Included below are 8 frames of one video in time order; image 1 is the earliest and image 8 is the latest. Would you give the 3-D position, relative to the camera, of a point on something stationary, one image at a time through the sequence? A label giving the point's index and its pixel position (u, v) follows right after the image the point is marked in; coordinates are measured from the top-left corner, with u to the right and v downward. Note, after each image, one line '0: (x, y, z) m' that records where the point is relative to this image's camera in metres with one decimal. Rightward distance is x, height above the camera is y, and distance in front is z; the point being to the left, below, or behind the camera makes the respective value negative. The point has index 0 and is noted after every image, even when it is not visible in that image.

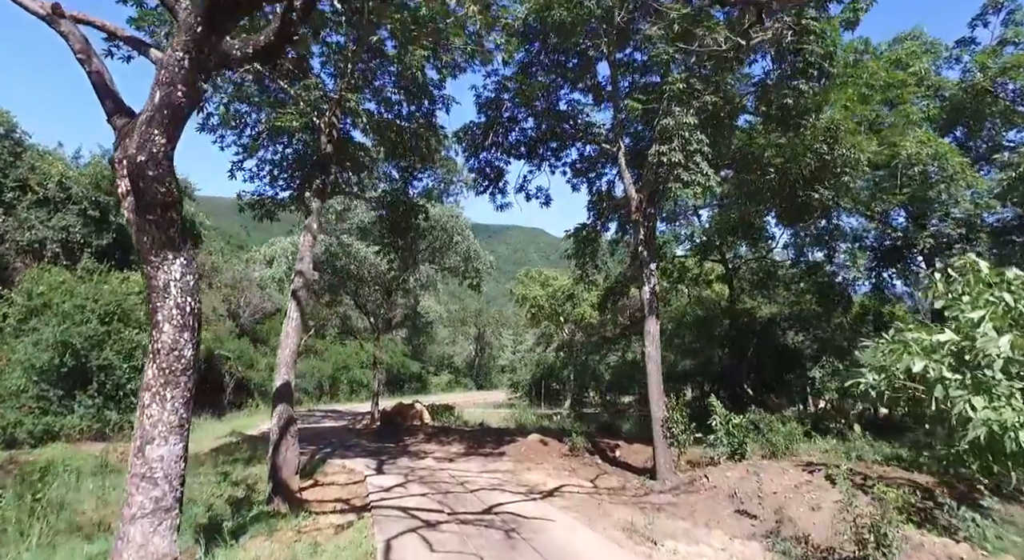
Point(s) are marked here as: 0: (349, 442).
0: (-3.4, -3.5, +12.5) m
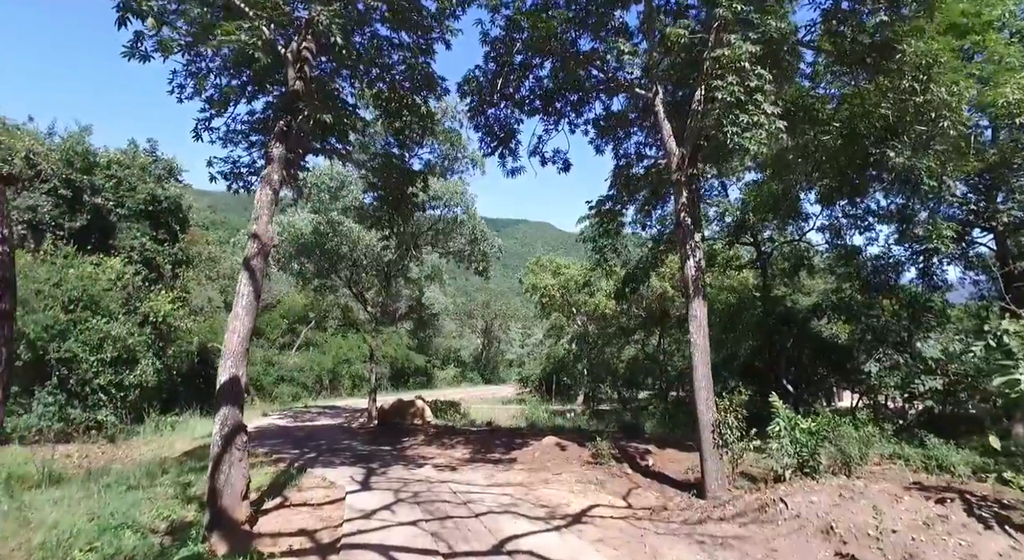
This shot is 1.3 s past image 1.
0: (-3.2, -3.2, +11.1) m
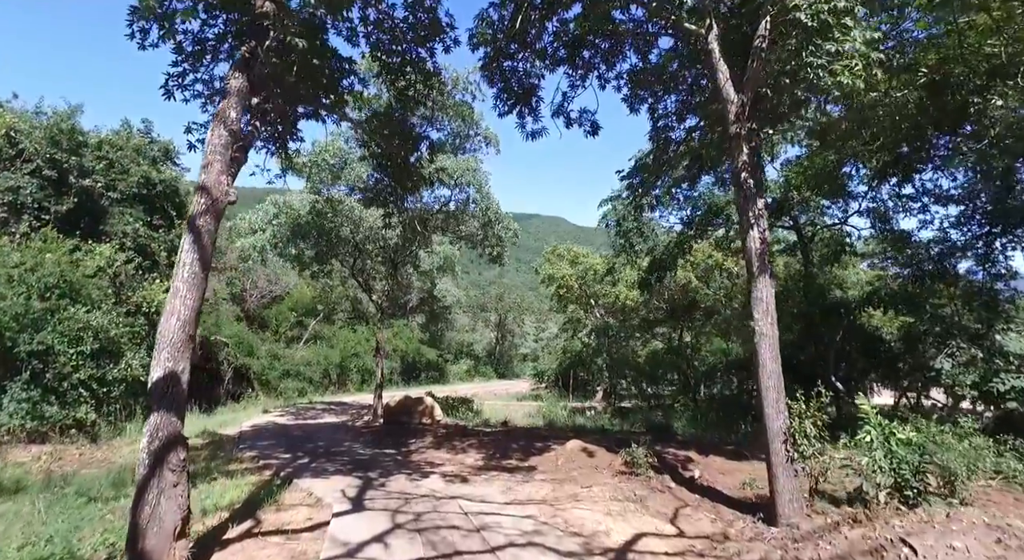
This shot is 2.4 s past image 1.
0: (-2.9, -2.9, +10.0) m
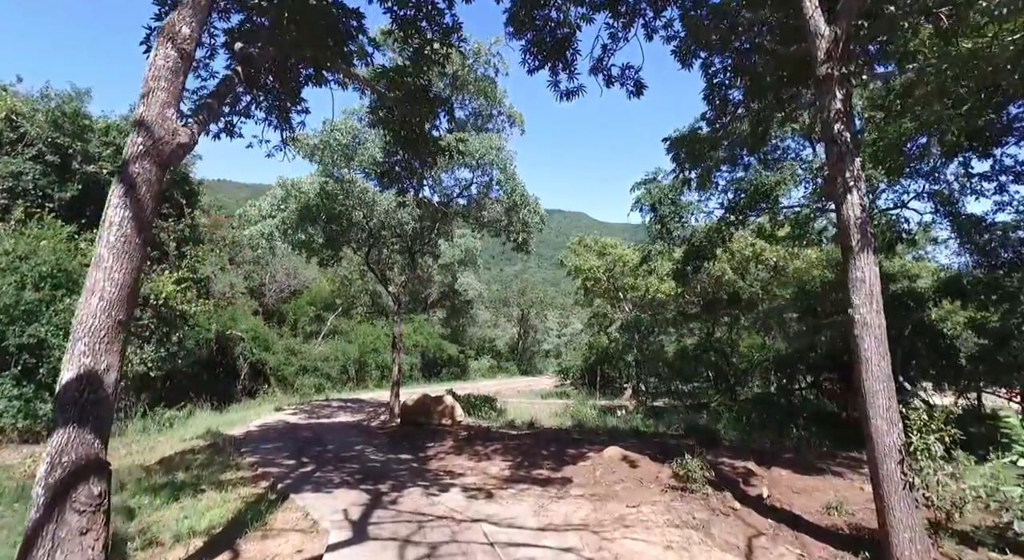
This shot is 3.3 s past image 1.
0: (-2.4, -2.7, +9.1) m
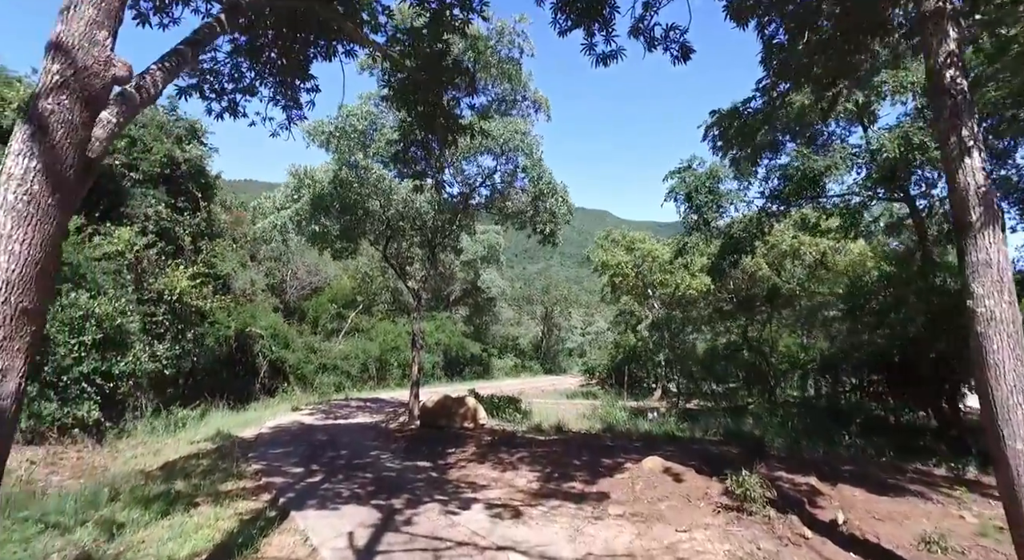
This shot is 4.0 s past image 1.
0: (-2.0, -2.6, +8.4) m
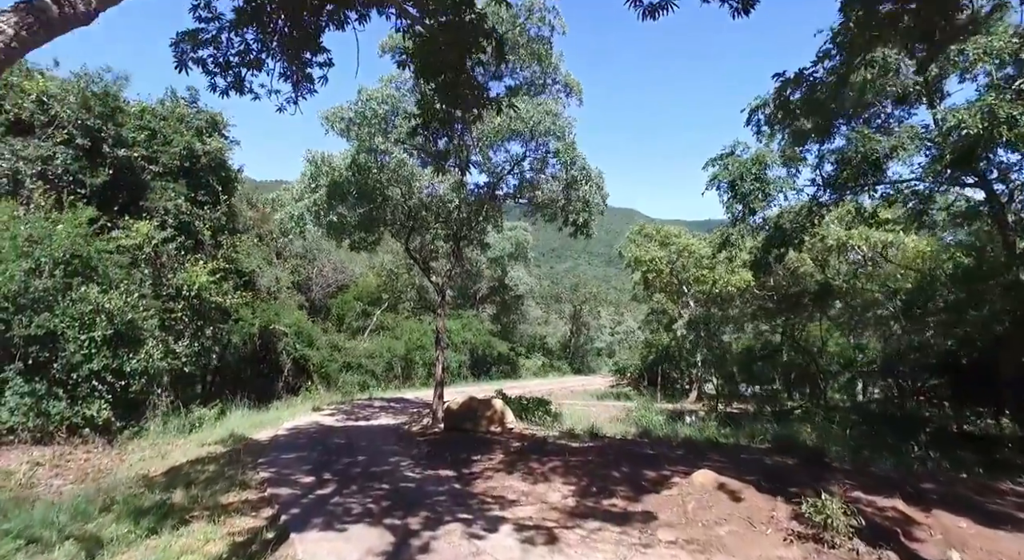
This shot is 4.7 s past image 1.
0: (-1.6, -2.5, +7.7) m
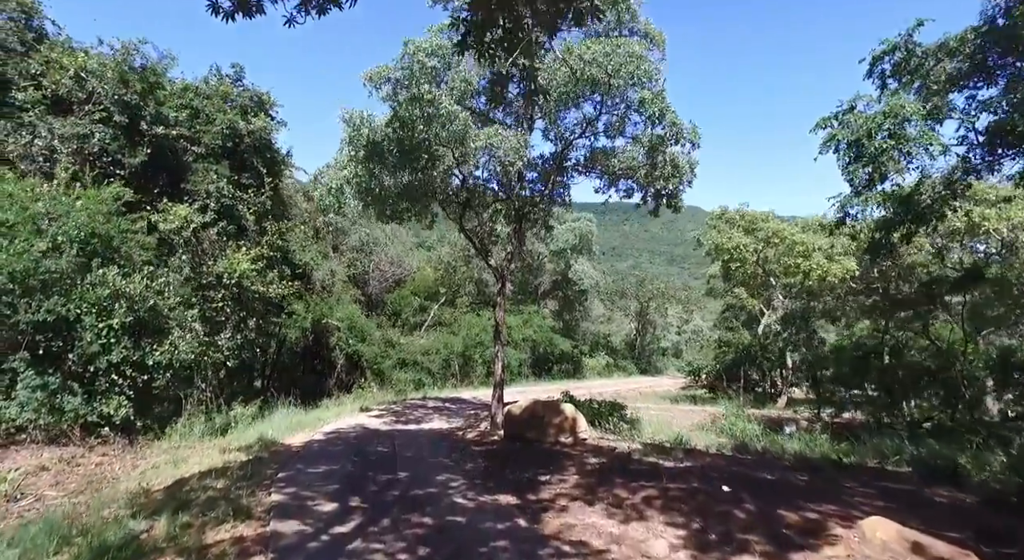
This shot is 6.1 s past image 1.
0: (-0.8, -2.2, +6.2) m
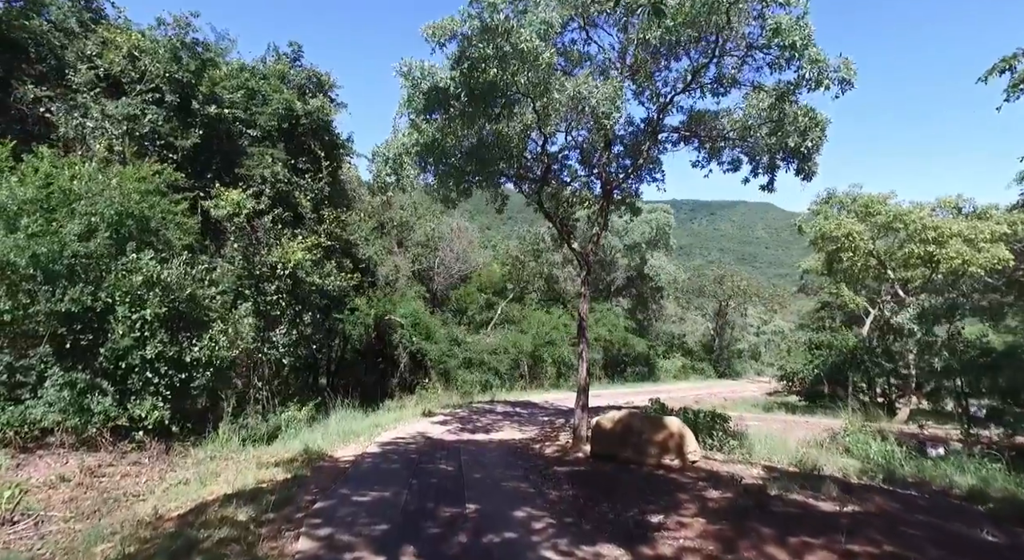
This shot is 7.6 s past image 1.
0: (+0.1, -2.0, +4.7) m
